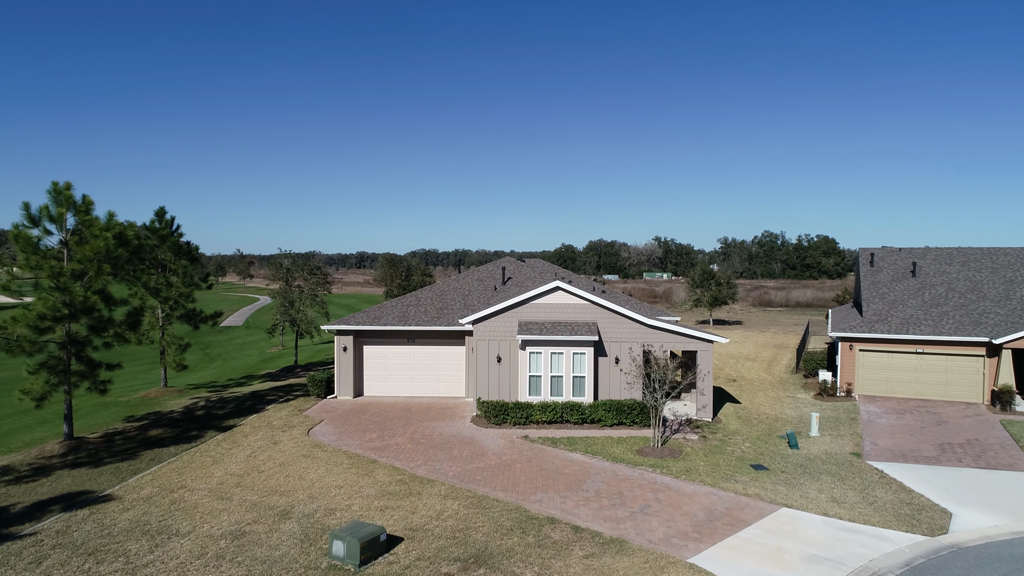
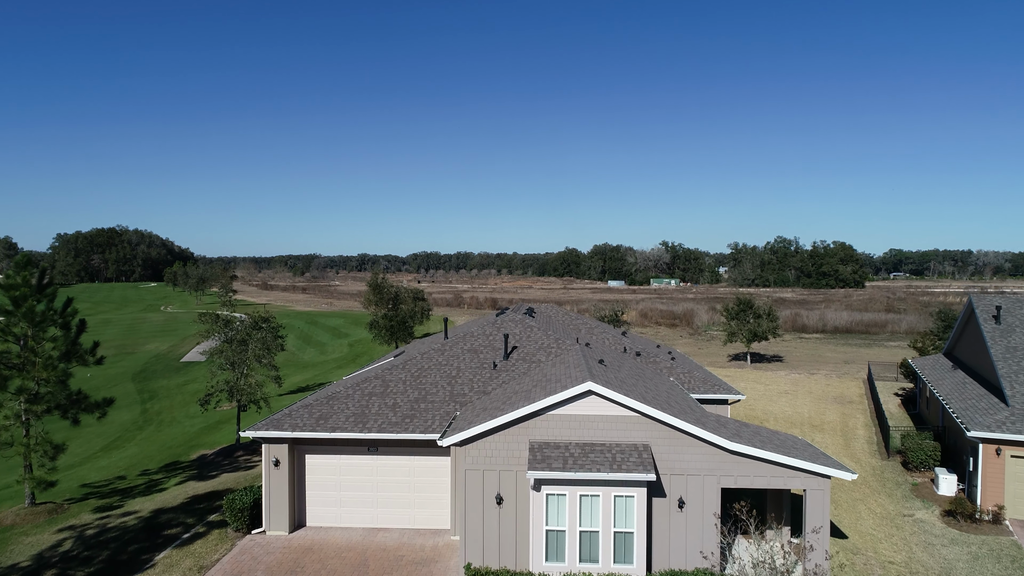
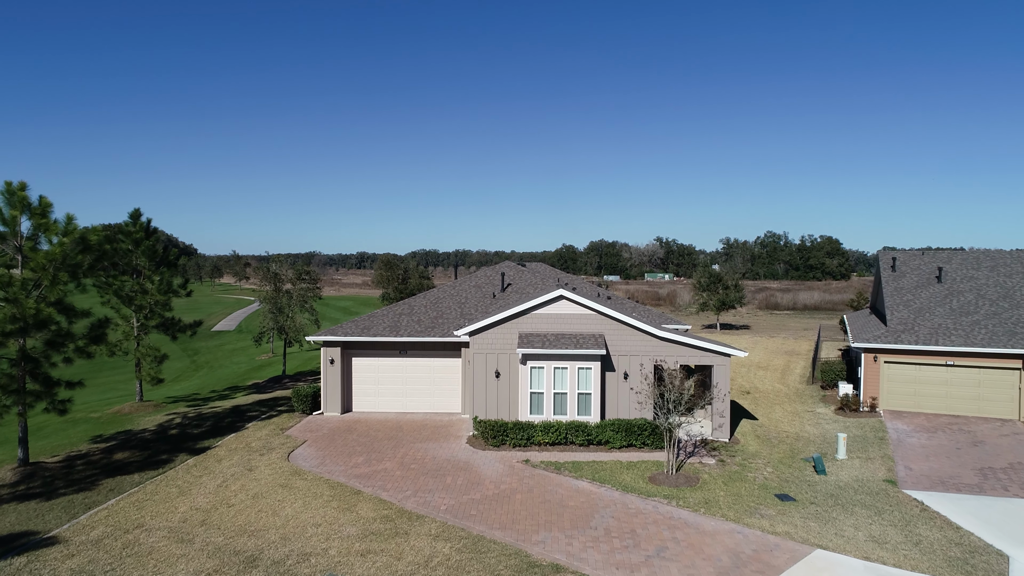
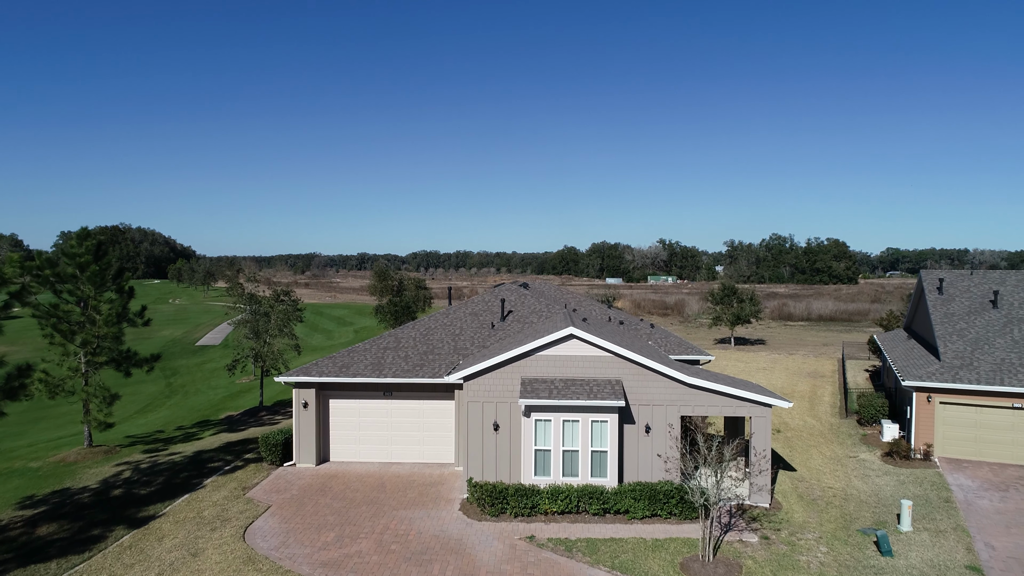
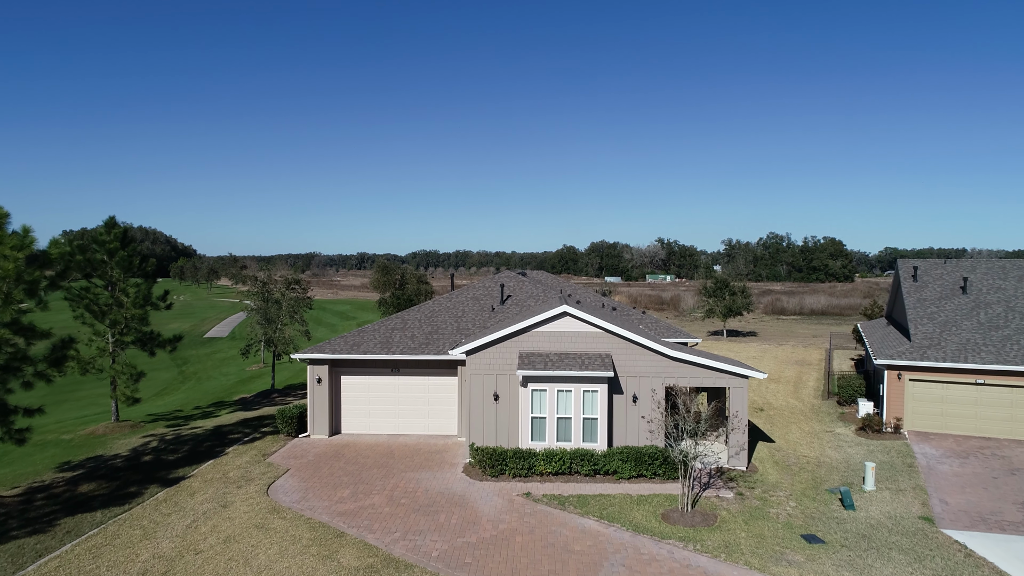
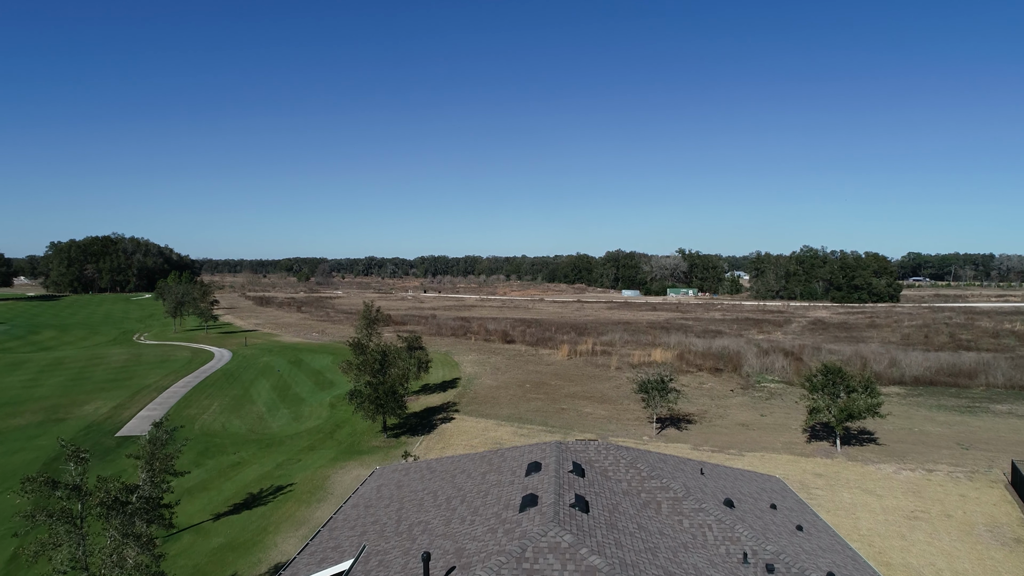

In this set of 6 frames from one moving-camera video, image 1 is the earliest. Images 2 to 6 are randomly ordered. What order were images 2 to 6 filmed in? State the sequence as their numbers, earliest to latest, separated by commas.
3, 5, 4, 2, 6
